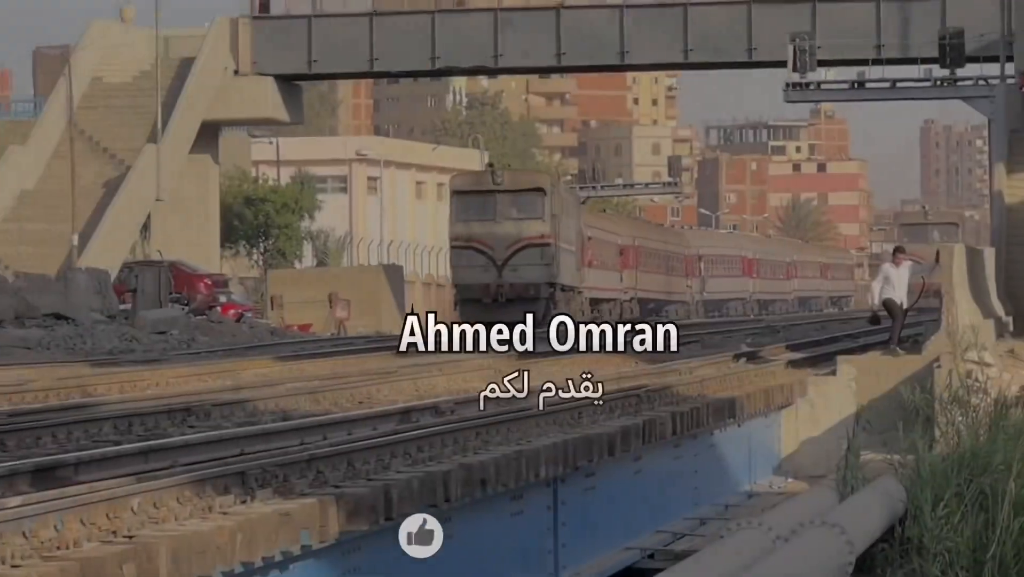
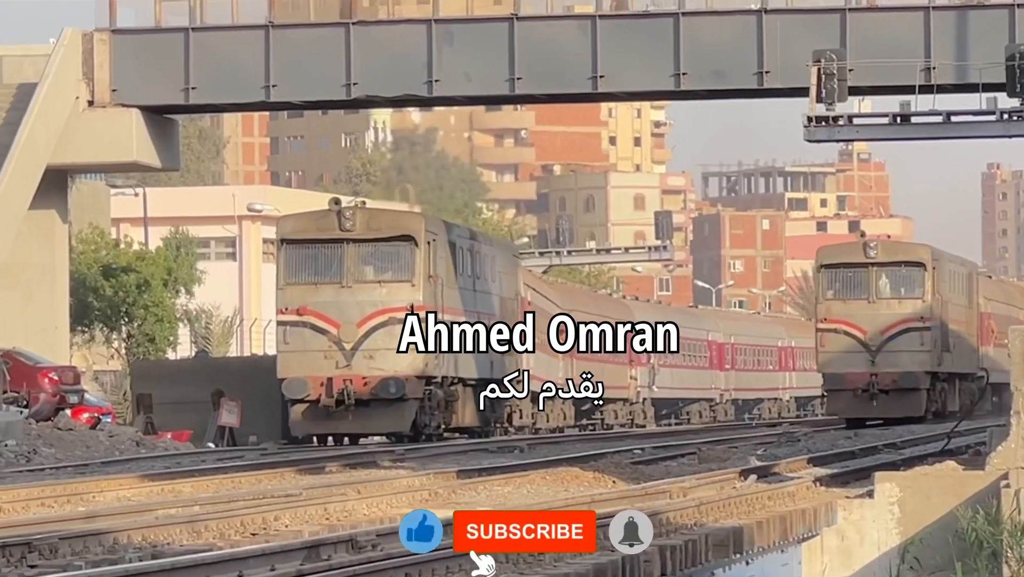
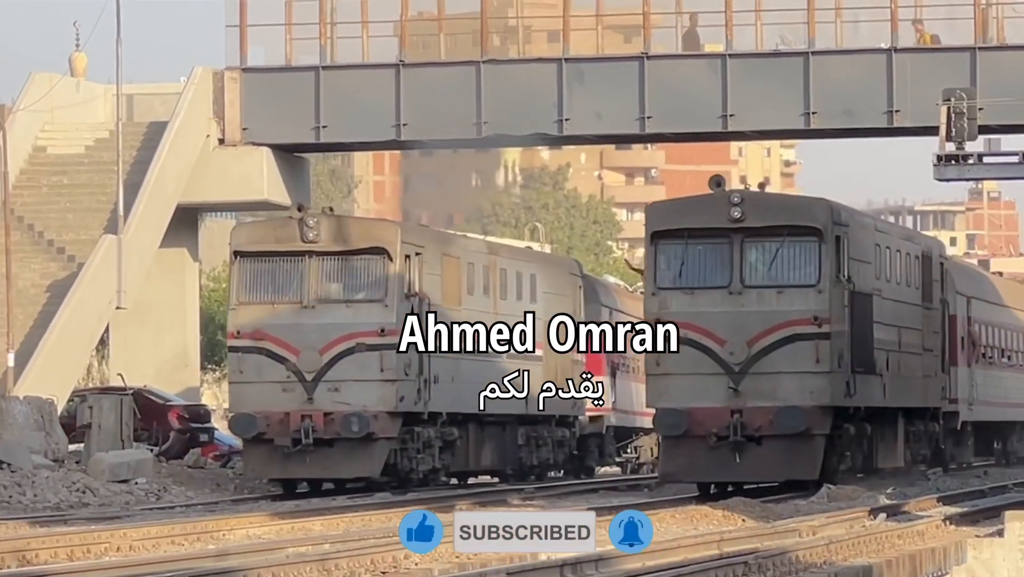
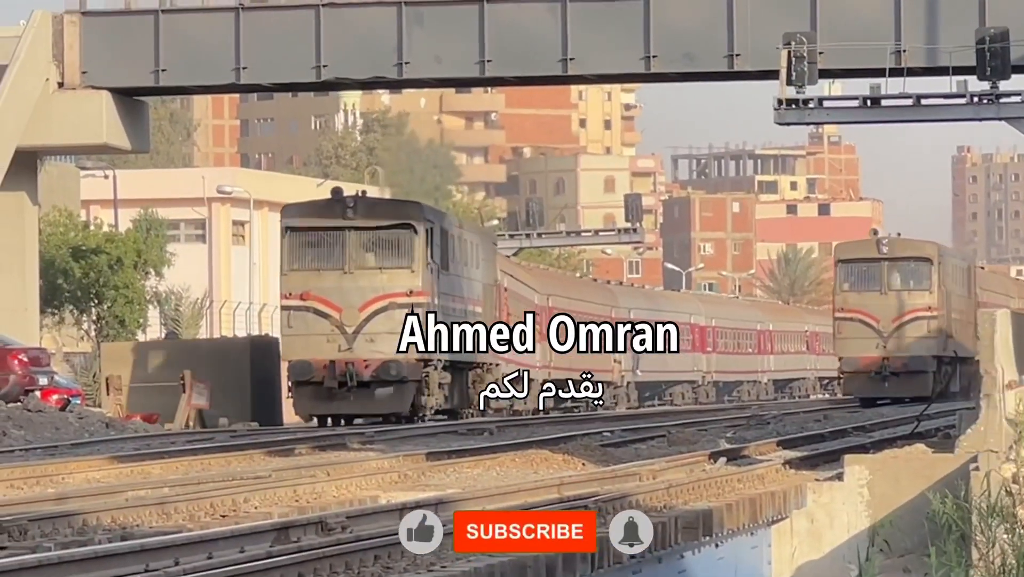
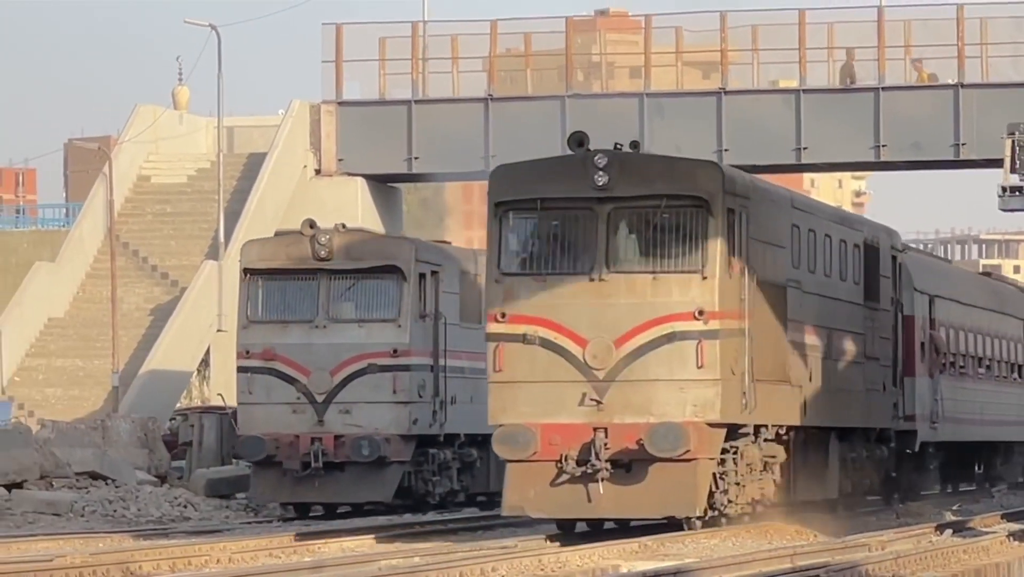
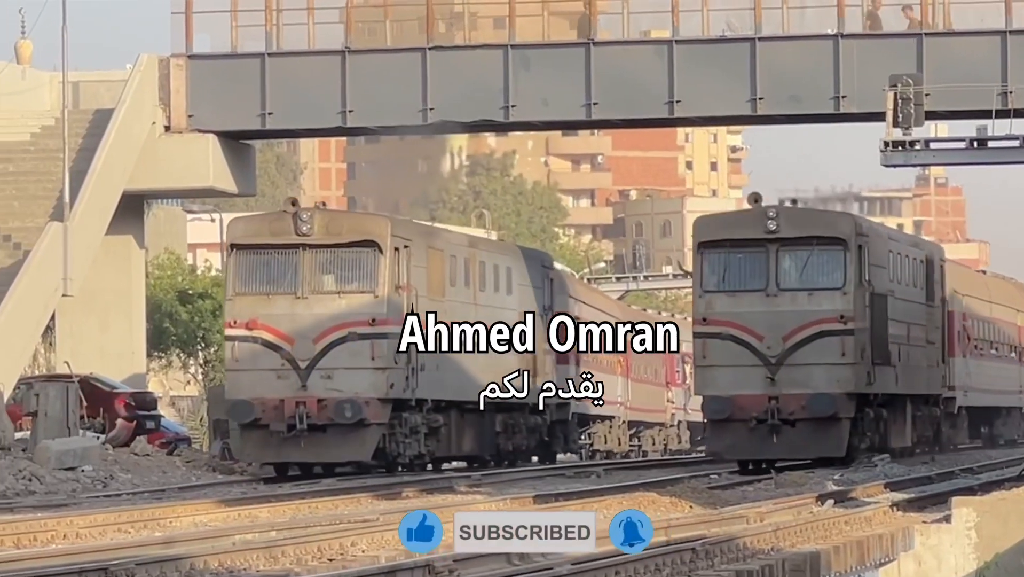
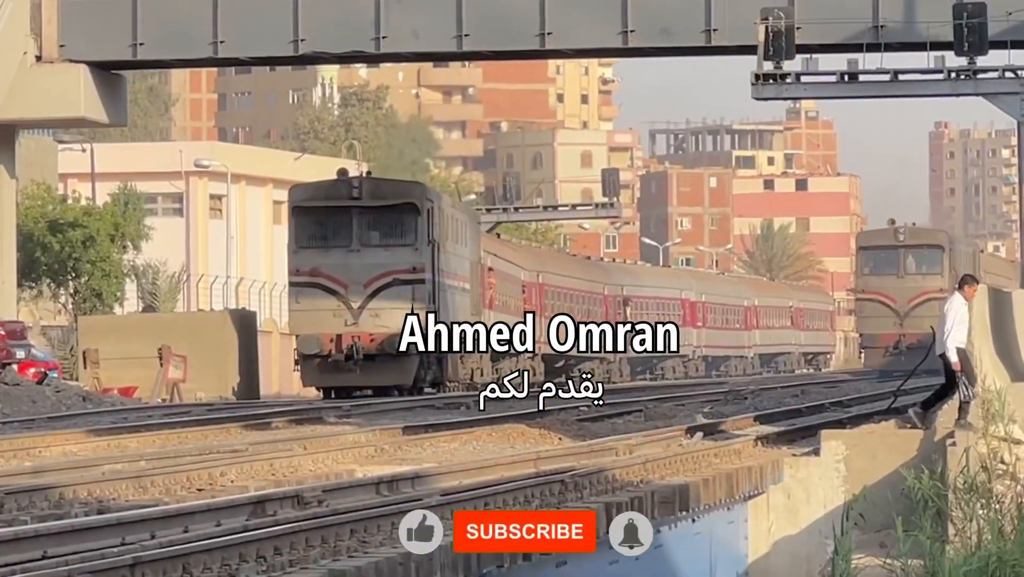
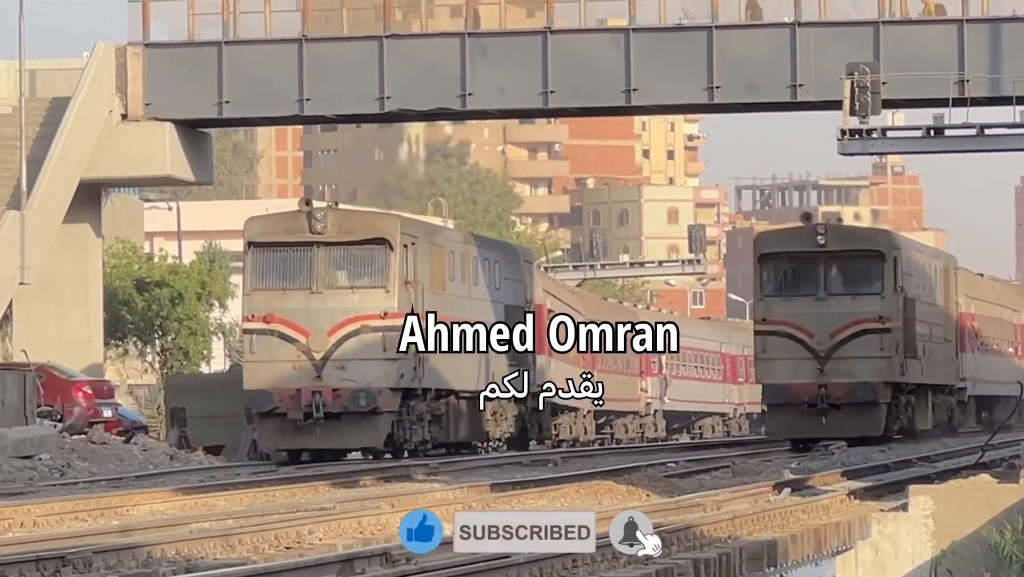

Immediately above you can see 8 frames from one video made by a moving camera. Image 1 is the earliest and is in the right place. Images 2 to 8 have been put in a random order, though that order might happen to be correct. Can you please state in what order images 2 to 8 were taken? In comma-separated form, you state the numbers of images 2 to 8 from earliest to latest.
7, 4, 2, 8, 6, 3, 5
